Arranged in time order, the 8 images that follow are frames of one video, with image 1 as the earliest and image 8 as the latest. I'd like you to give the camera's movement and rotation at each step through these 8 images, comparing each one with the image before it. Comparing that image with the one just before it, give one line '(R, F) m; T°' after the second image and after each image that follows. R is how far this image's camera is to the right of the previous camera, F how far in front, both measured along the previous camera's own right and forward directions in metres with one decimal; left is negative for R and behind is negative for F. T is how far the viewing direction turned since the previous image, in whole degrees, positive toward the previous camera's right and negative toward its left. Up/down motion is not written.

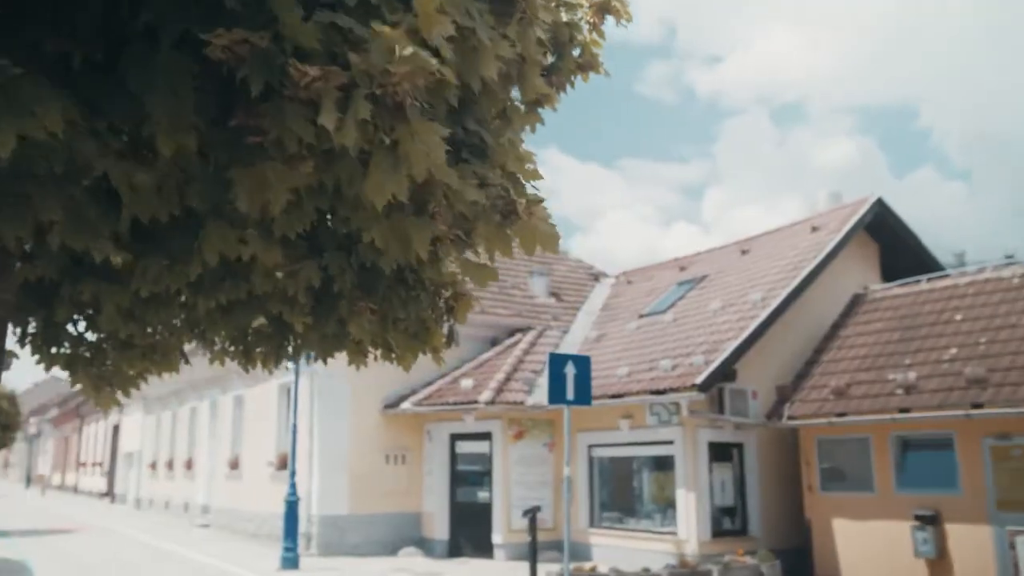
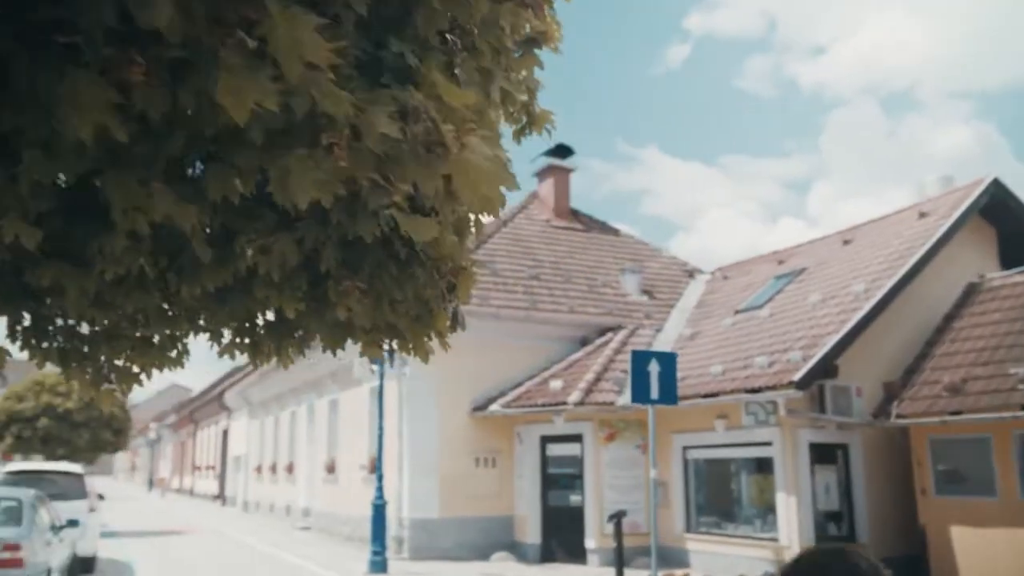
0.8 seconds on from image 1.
(+0.3, +0.4) m; -6°
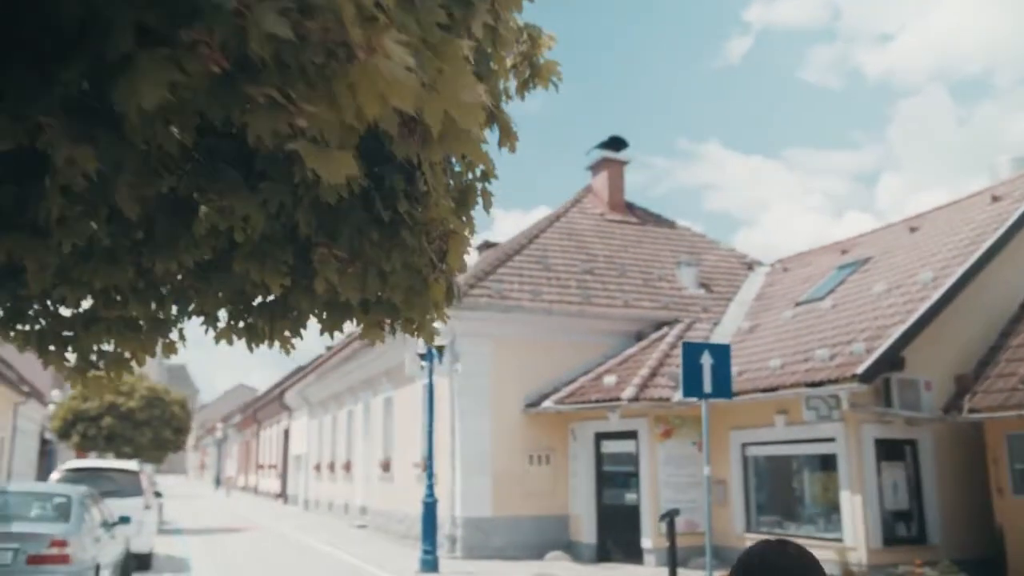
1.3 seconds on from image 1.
(+0.2, +0.3) m; -4°
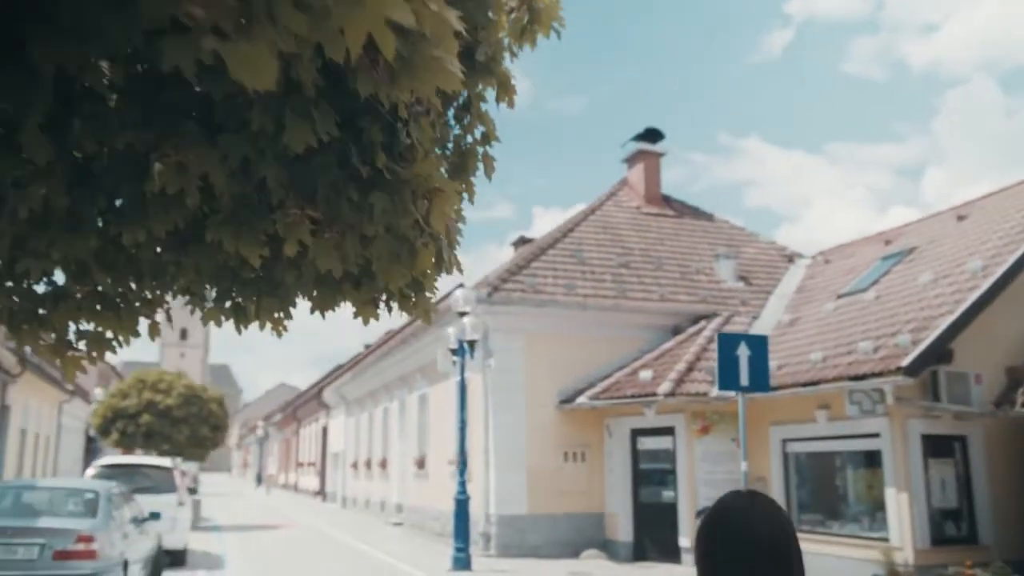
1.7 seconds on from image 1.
(+0.1, +0.3) m; -2°
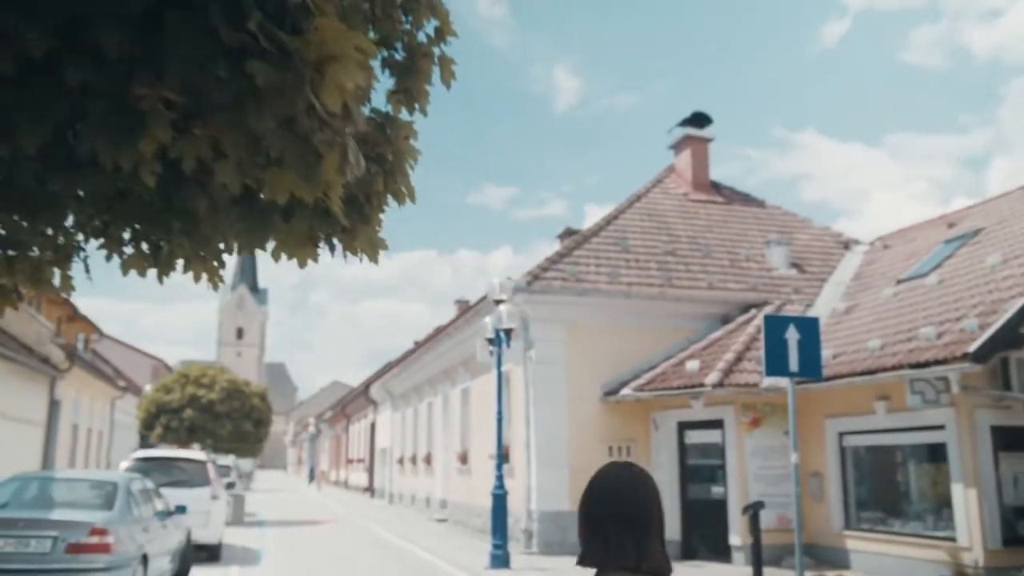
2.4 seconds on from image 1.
(+0.2, +0.6) m; -3°
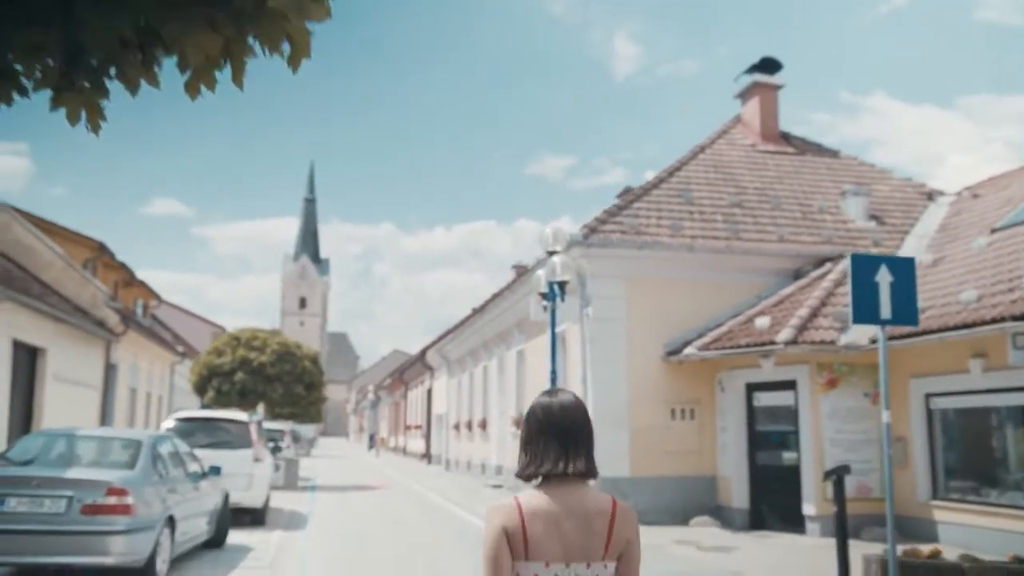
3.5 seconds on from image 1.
(+0.1, +1.0) m; -4°
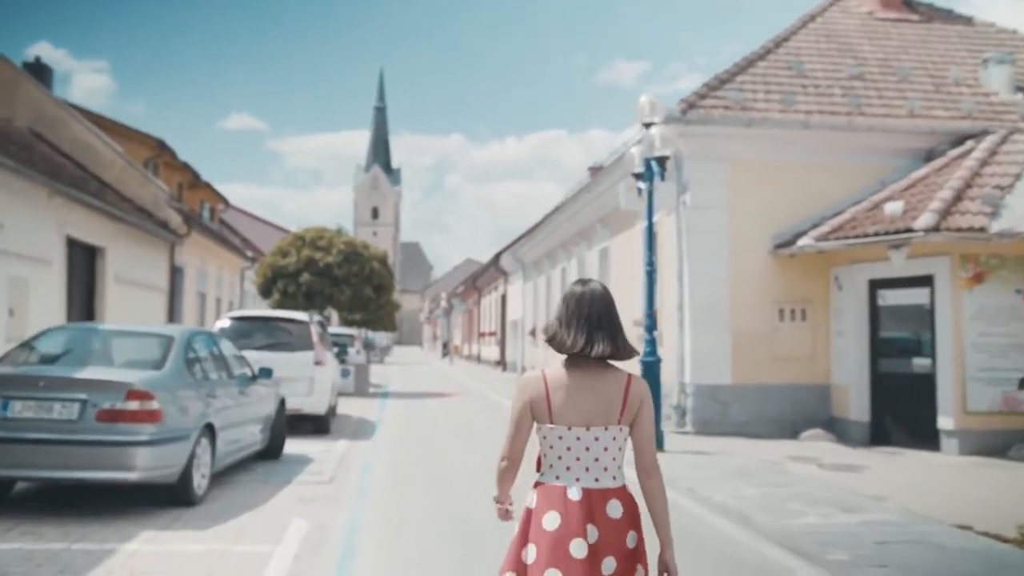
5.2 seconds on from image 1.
(-0.2, +1.7) m; -5°
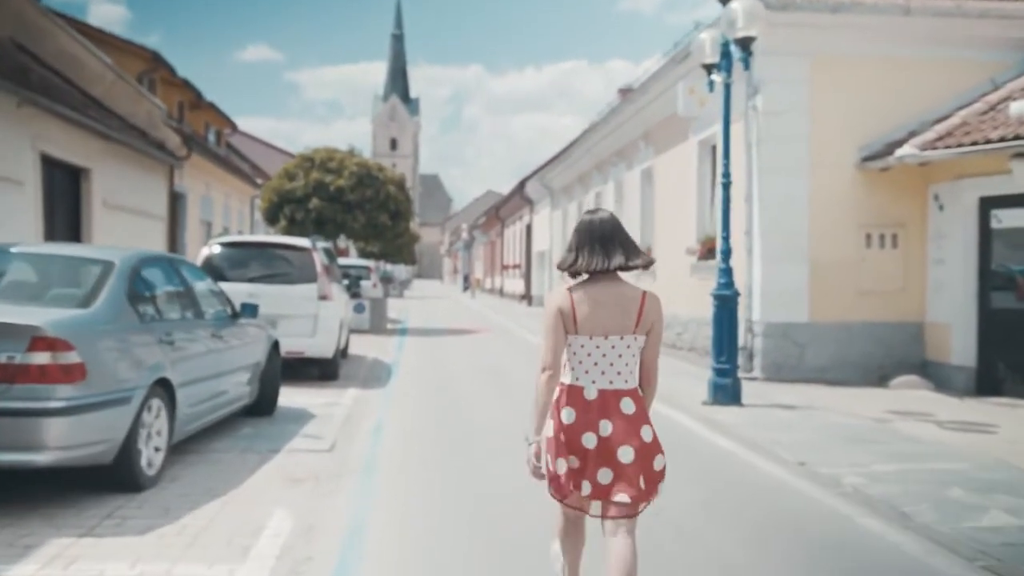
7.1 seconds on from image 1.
(-0.2, +2.1) m; -1°
